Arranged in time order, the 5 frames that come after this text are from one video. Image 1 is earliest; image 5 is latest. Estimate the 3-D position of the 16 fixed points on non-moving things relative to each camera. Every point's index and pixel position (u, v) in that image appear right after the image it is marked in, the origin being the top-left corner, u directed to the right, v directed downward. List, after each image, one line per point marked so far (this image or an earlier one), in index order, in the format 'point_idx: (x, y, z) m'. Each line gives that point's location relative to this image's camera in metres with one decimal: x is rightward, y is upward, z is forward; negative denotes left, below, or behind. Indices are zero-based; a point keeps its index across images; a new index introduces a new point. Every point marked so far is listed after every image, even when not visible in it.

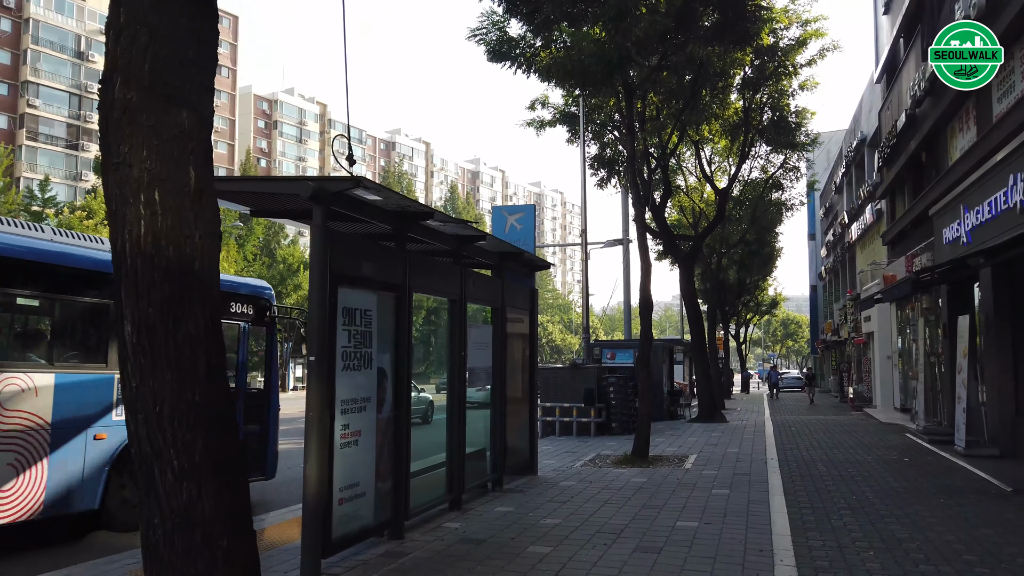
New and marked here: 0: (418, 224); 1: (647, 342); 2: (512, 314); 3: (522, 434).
0: (-1.0, +0.7, +7.7) m
1: (+2.4, -0.9, +13.2) m
2: (0.0, -0.4, +10.7) m
3: (+0.1, -2.2, +10.8) m
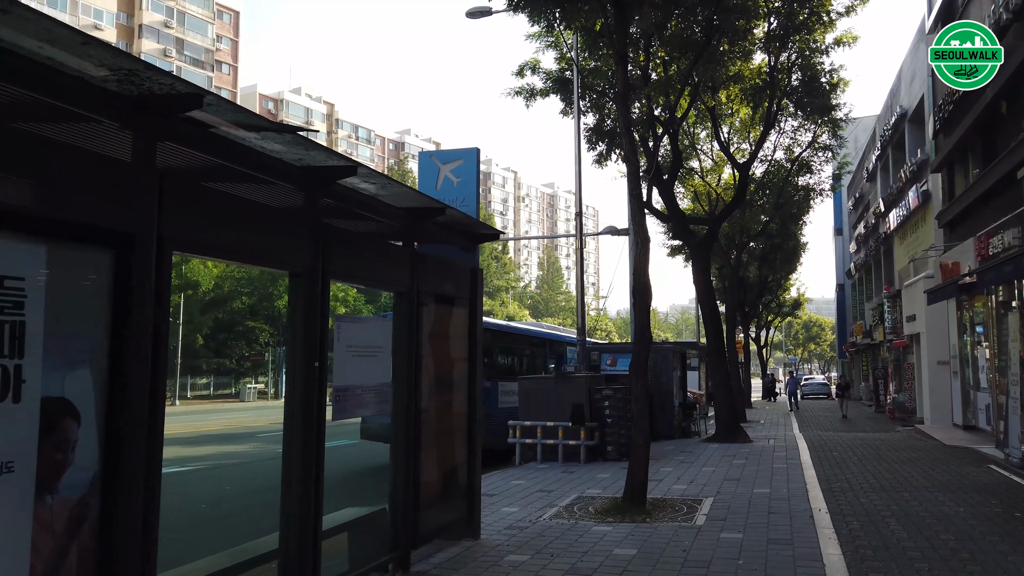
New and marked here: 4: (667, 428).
0: (-1.8, +0.9, +4.3) m
1: (+1.7, -0.7, +9.7) m
2: (-0.7, -0.1, +7.2) m
3: (-0.6, -1.9, +7.4) m
4: (+4.0, -3.6, +19.3) m
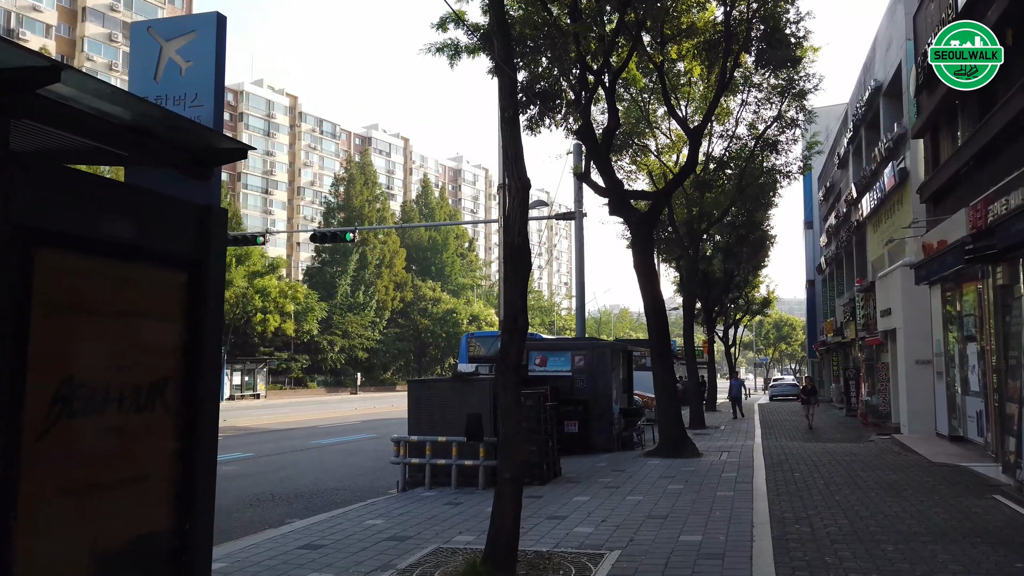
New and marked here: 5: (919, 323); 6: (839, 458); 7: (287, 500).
0: (-3.2, +1.2, +1.2) m
1: (0.0, -0.4, +6.7) m
2: (-2.3, +0.2, +4.2) m
3: (-2.2, -1.6, +4.3) m
4: (+2.0, -3.3, +16.4) m
5: (+10.2, -0.9, +18.7) m
6: (+6.2, -3.2, +14.0) m
7: (-3.9, -3.6, +12.7) m
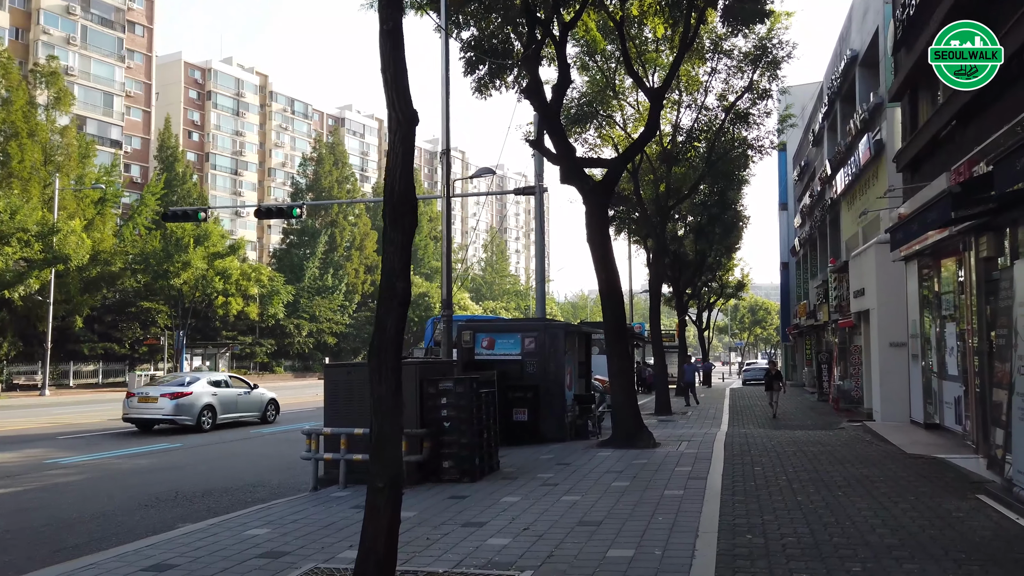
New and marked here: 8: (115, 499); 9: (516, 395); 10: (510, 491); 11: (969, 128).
0: (-3.9, +1.4, -0.3) m
1: (-0.8, -0.1, +5.4) m
2: (-3.1, +0.4, +2.7) m
3: (-3.0, -1.4, +2.9) m
4: (+0.9, -2.9, +15.1) m
5: (+9.0, -0.4, +17.6) m
6: (+5.1, -2.8, +12.9) m
7: (-4.9, -3.2, +11.3) m
8: (-6.1, -3.2, +11.4) m
9: (+0.1, -2.2, +15.2) m
10: (0.0, -2.6, +9.4) m
11: (+7.1, +2.4, +11.5) m
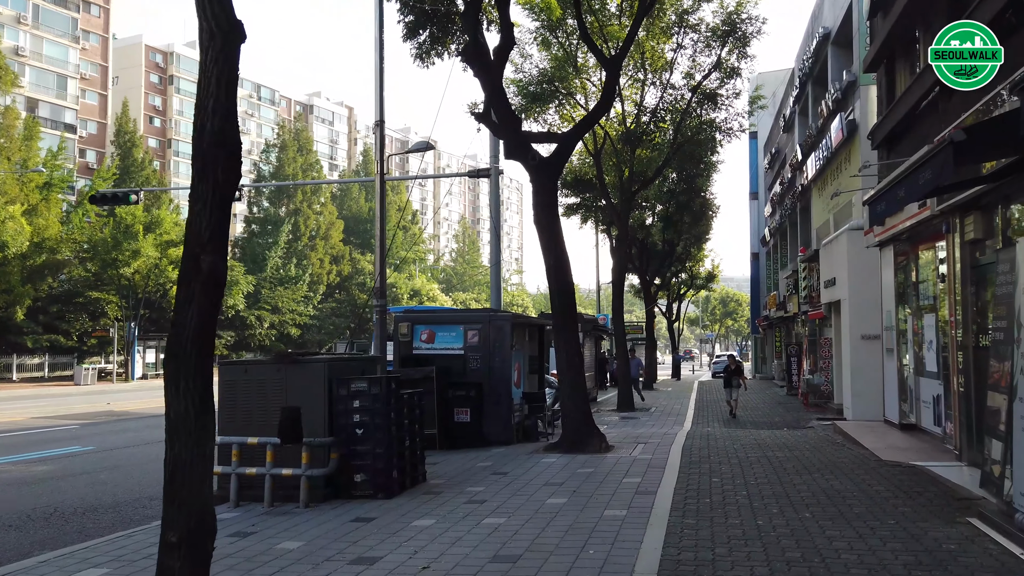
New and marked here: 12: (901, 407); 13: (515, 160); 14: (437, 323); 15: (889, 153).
0: (-4.5, +1.5, -1.9) m
1: (-1.6, 0.0, +3.9) m
2: (-3.7, +0.5, +1.2) m
3: (-3.7, -1.3, +1.4) m
4: (-0.2, -2.6, +13.8) m
5: (+7.8, -0.1, +16.5) m
6: (+4.1, -2.6, +11.7) m
7: (-5.8, -3.0, +9.8) m
8: (-7.0, -3.0, +9.8) m
9: (-1.0, -1.9, +13.8) m
10: (-0.9, -2.4, +8.1) m
11: (+6.1, +2.6, +10.3) m
12: (+7.0, -2.1, +13.4) m
13: (+0.1, +2.3, +13.5) m
14: (-1.4, -0.6, +13.9) m
15: (+6.7, +2.4, +13.2) m
